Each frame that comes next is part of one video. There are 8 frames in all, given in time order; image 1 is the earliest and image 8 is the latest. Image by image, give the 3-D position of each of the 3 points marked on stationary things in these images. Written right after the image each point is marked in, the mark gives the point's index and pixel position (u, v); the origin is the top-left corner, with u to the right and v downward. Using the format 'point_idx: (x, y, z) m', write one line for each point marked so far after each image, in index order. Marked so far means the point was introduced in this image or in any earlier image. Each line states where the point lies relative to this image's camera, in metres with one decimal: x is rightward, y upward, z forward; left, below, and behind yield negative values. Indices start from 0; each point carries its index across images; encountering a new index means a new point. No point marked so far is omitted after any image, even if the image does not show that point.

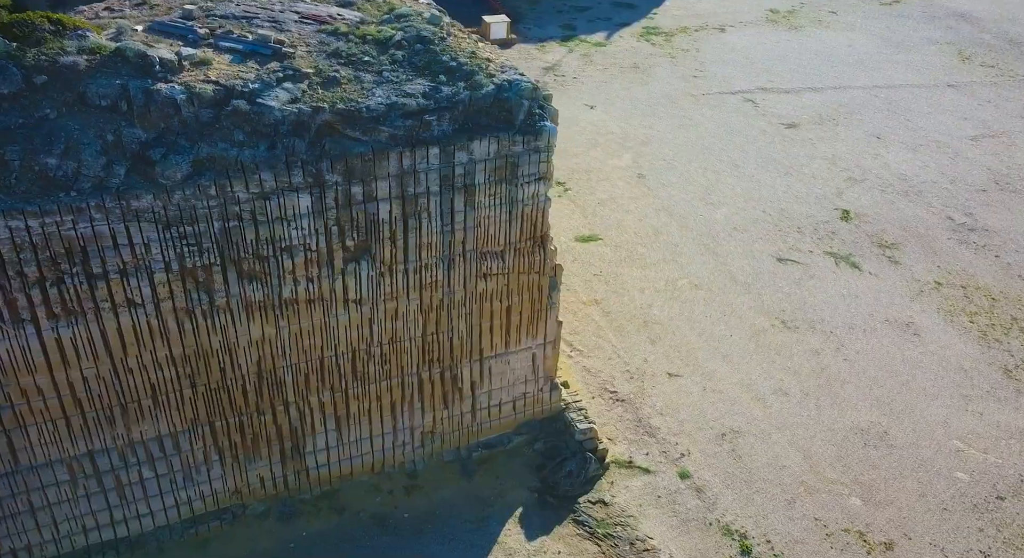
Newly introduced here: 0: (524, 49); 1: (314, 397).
0: (+0.2, +4.4, +19.7) m
1: (-1.8, -1.1, +9.5) m
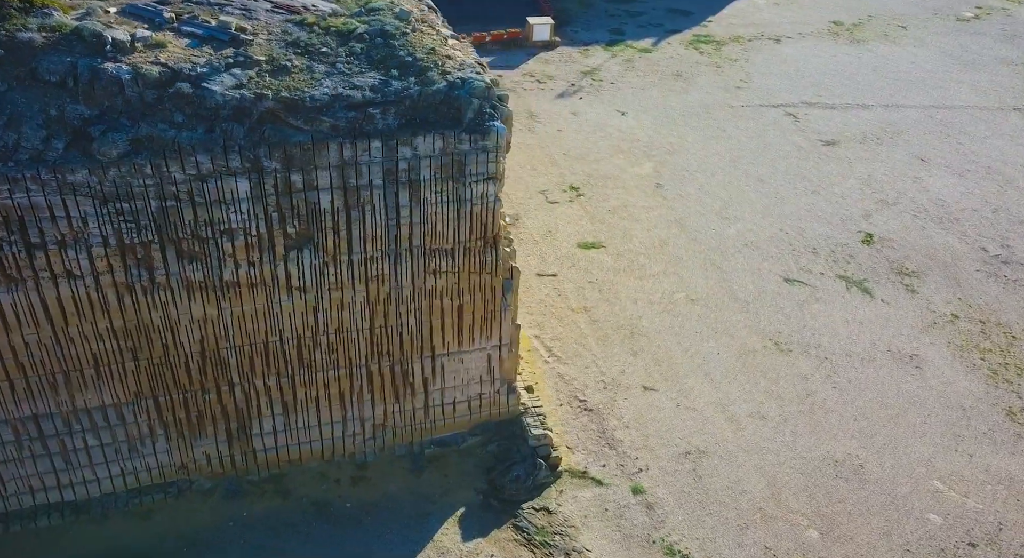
0: (+1.0, +4.3, +19.6) m
1: (-2.3, -1.0, +9.7) m
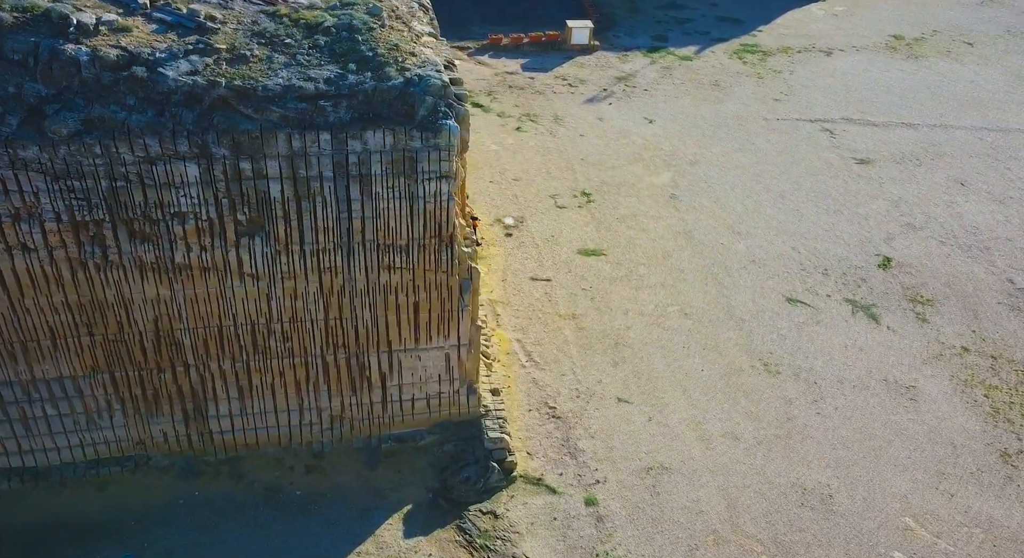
0: (+1.7, +4.2, +19.4) m
1: (-2.8, -0.8, +9.8) m
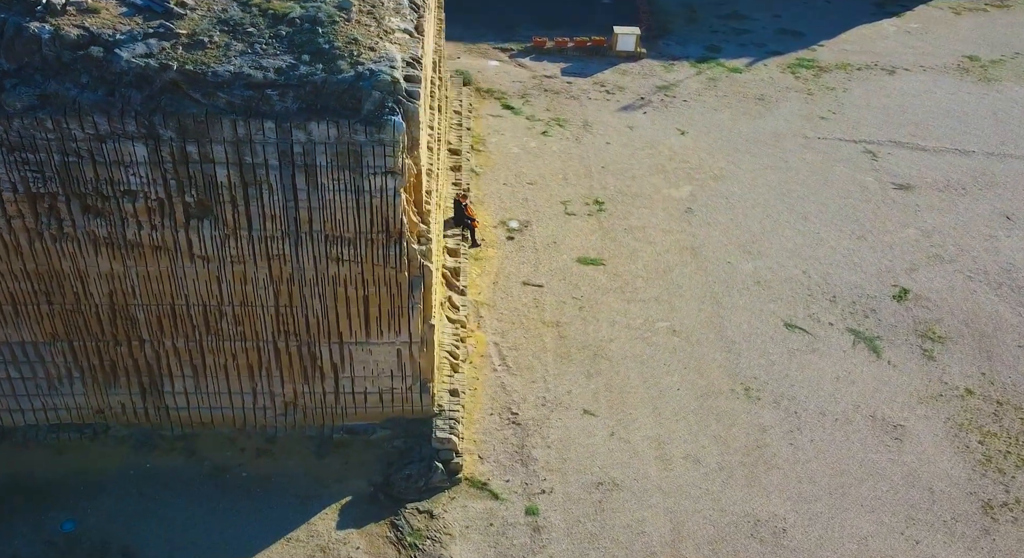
0: (+2.6, +4.0, +19.1) m
1: (-3.3, -0.6, +10.1) m
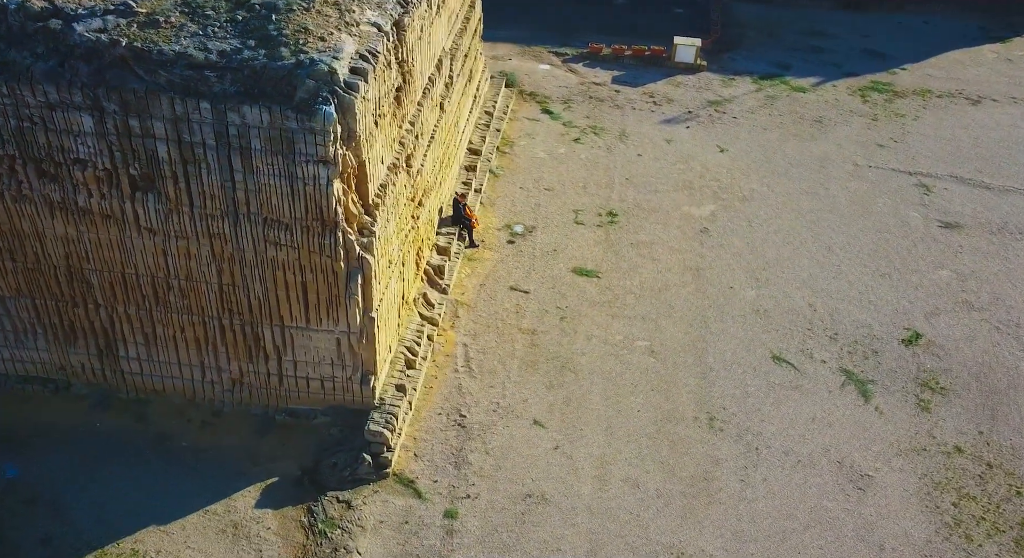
0: (+3.5, +3.6, +18.6) m
1: (-4.0, -0.3, +10.5) m
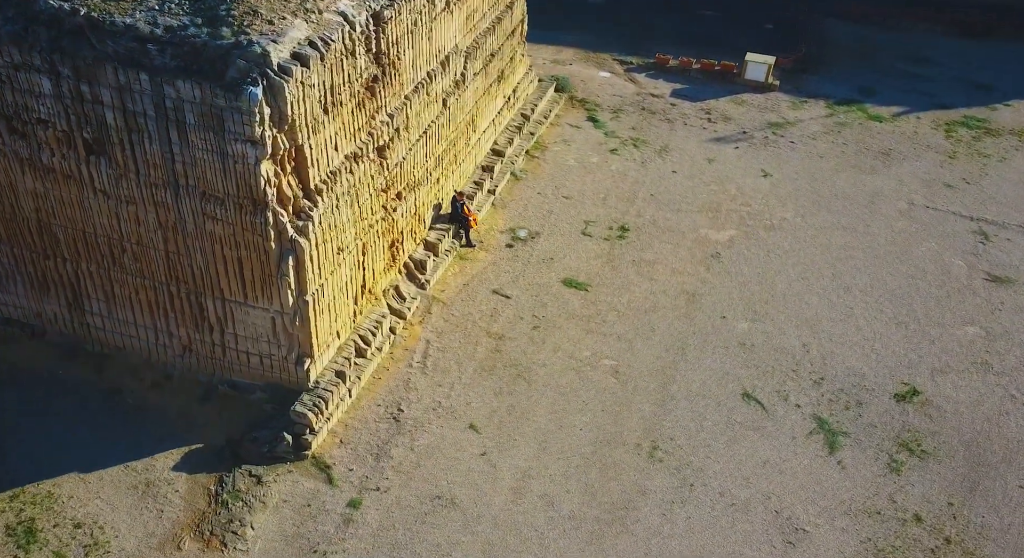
0: (+4.6, +3.1, +17.8) m
1: (-4.6, +0.2, +11.0) m
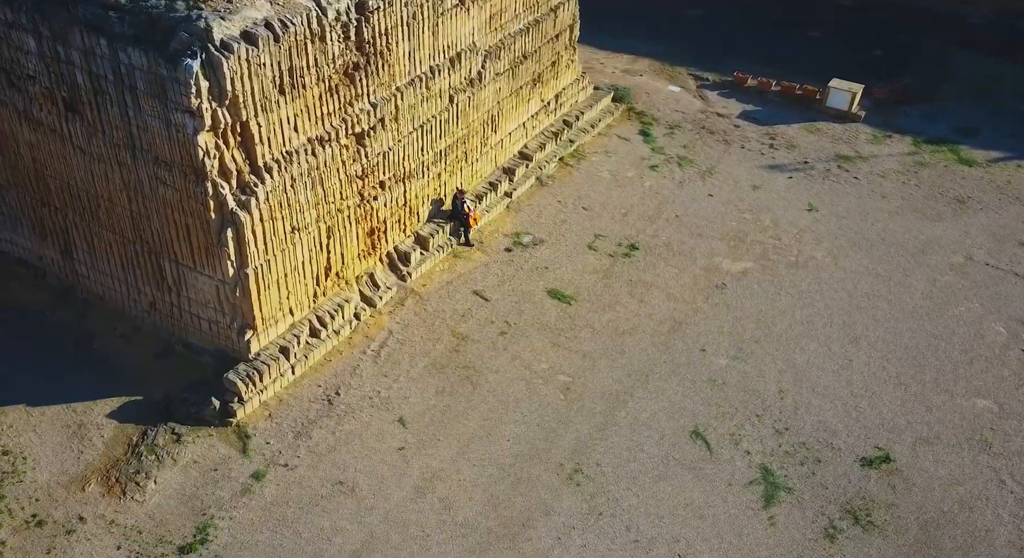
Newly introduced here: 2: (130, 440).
0: (+5.5, +2.3, +16.7) m
1: (-5.0, +0.7, +11.8) m
2: (-3.9, -1.7, +10.8) m
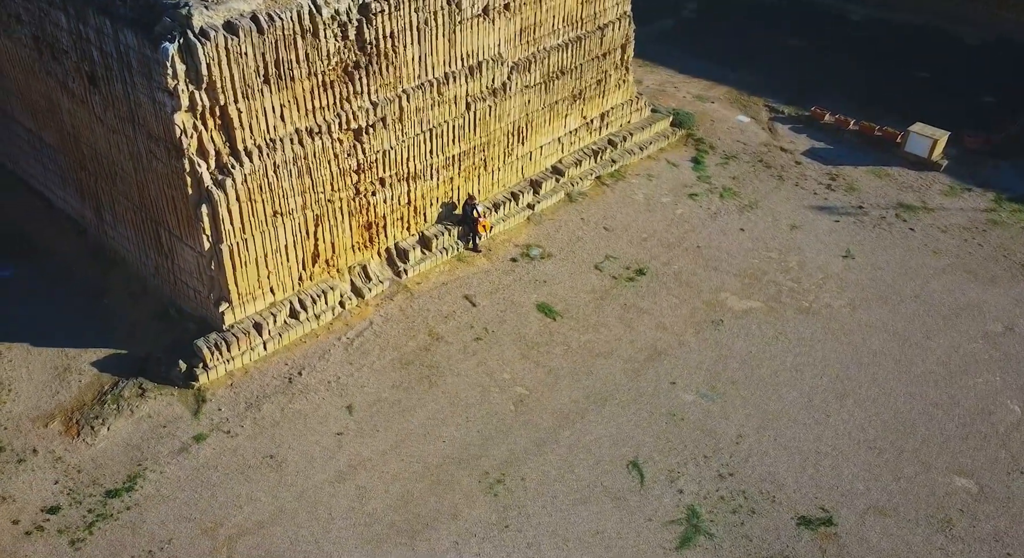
0: (+6.2, +1.4, +15.6) m
1: (-5.2, +1.3, +12.9) m
2: (-4.6, -1.2, +11.7) m
